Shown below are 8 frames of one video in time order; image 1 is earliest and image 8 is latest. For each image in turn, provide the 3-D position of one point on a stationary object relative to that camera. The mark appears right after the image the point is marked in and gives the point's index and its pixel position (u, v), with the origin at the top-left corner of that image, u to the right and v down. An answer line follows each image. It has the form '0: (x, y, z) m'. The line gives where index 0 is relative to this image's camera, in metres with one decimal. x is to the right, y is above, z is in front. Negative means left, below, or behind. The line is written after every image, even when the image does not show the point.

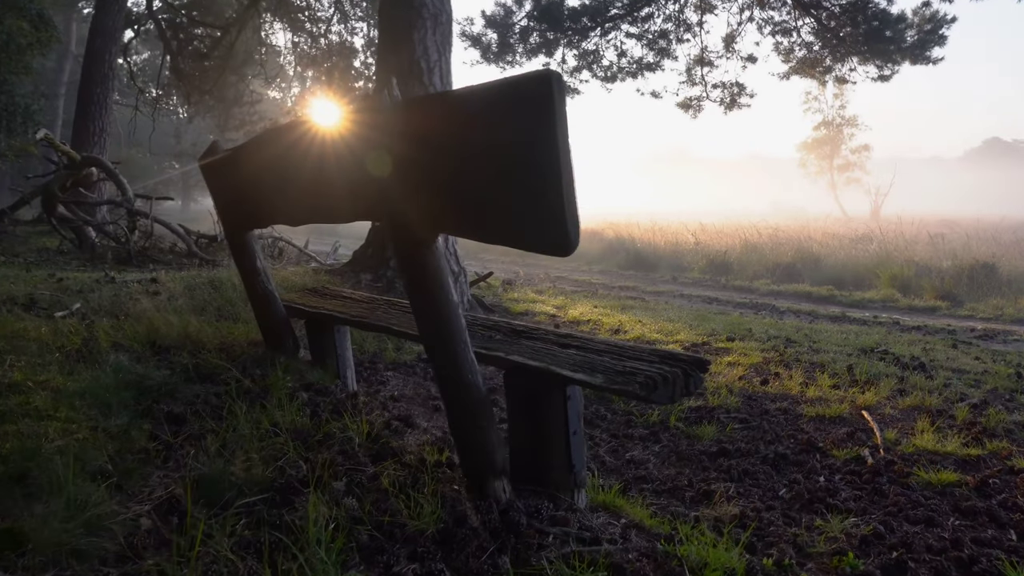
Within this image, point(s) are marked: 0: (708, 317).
0: (+2.5, -0.3, +8.3) m
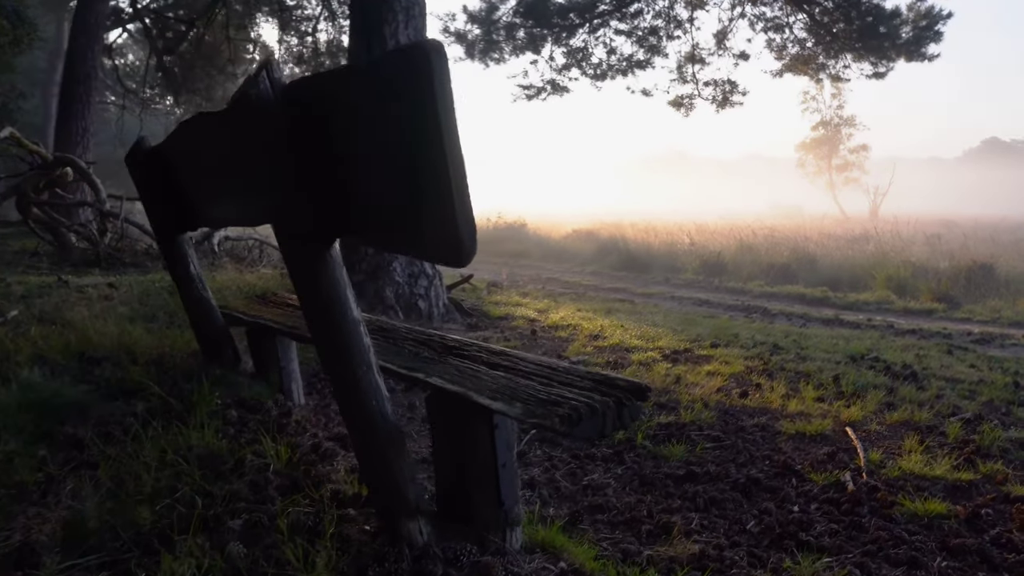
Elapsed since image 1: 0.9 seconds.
0: (+2.2, -0.4, +8.0) m
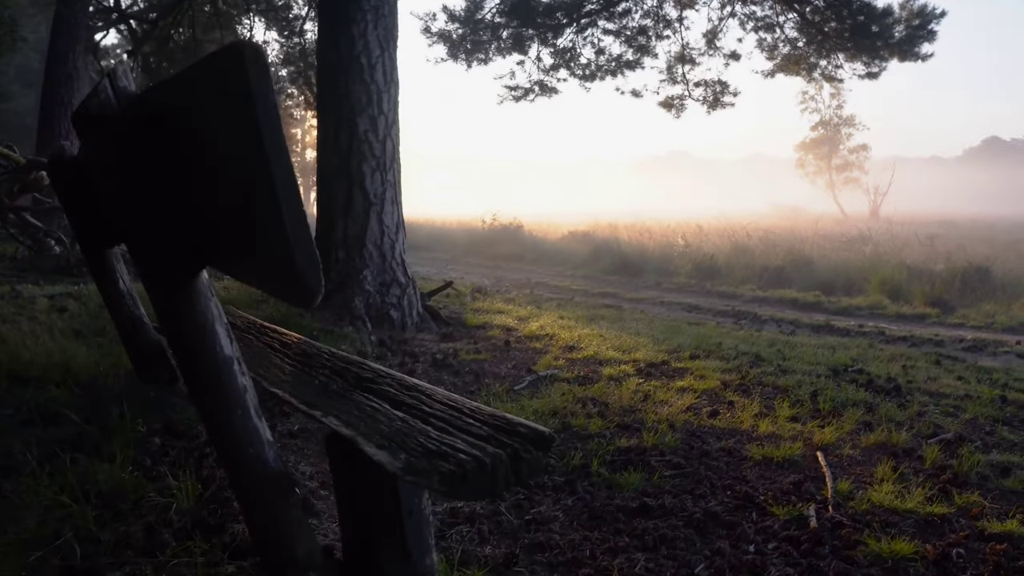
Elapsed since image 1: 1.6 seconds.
0: (+2.0, -0.5, +7.7) m
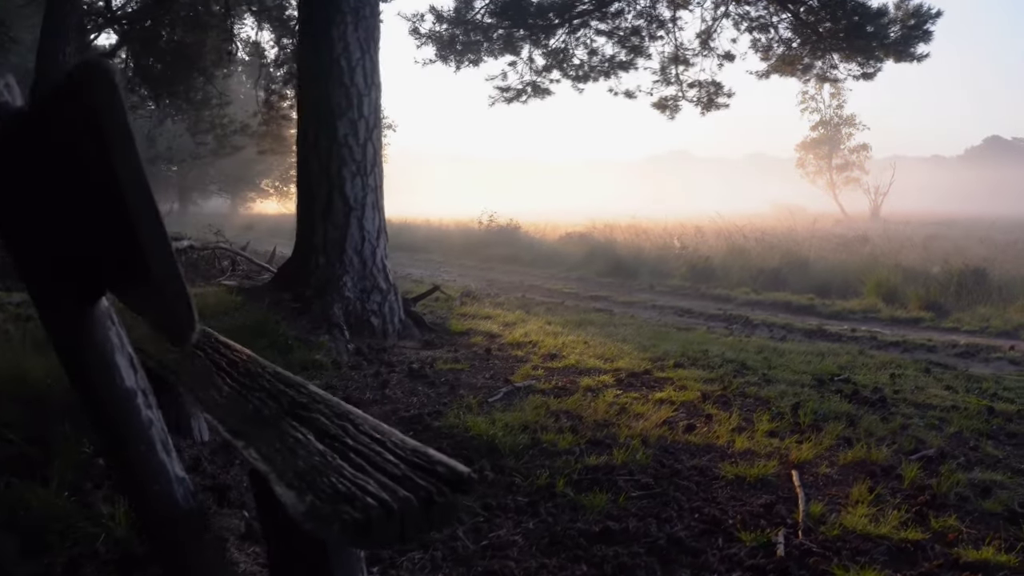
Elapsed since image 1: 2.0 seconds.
0: (+1.8, -0.5, +7.6) m
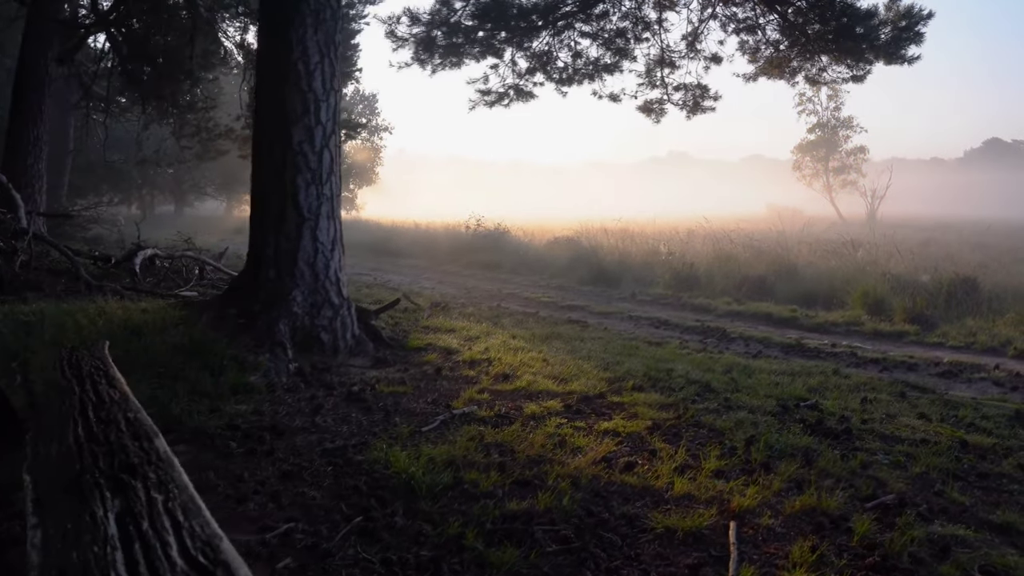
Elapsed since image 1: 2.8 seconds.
0: (+1.4, -0.7, +7.3) m
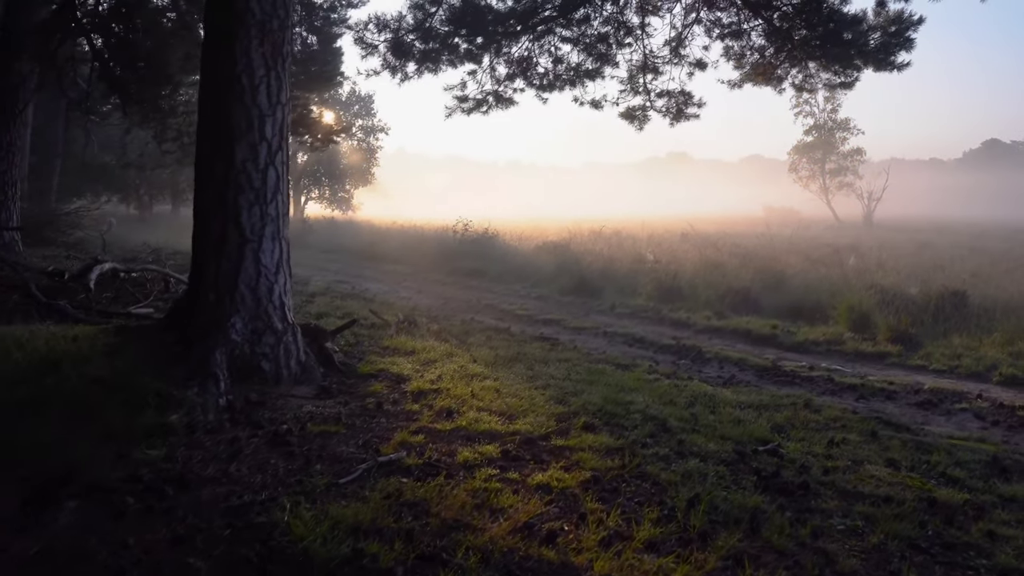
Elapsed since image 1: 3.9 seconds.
0: (+0.9, -0.9, +6.9) m
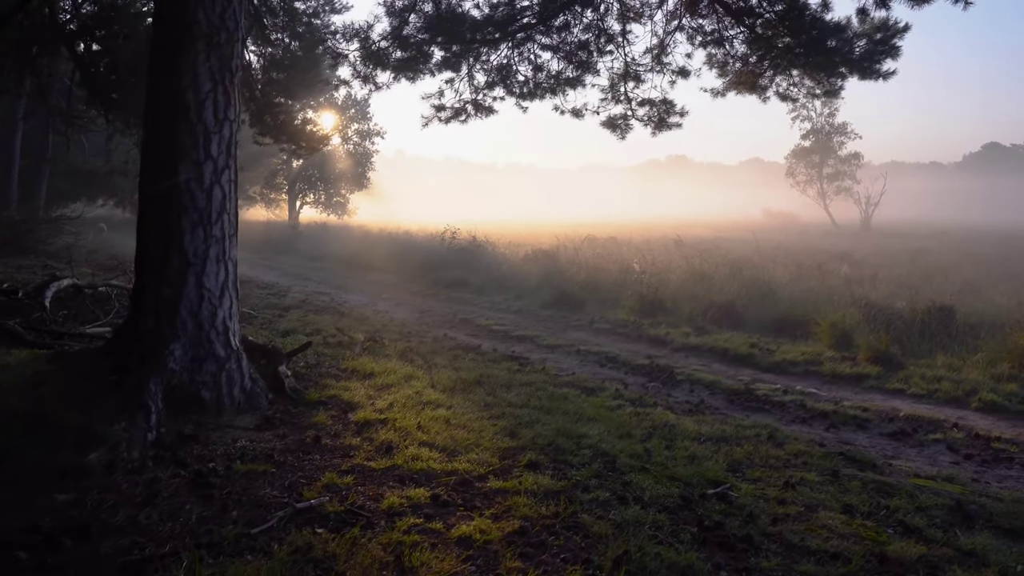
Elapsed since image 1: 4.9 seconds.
0: (+0.5, -1.1, +6.7) m
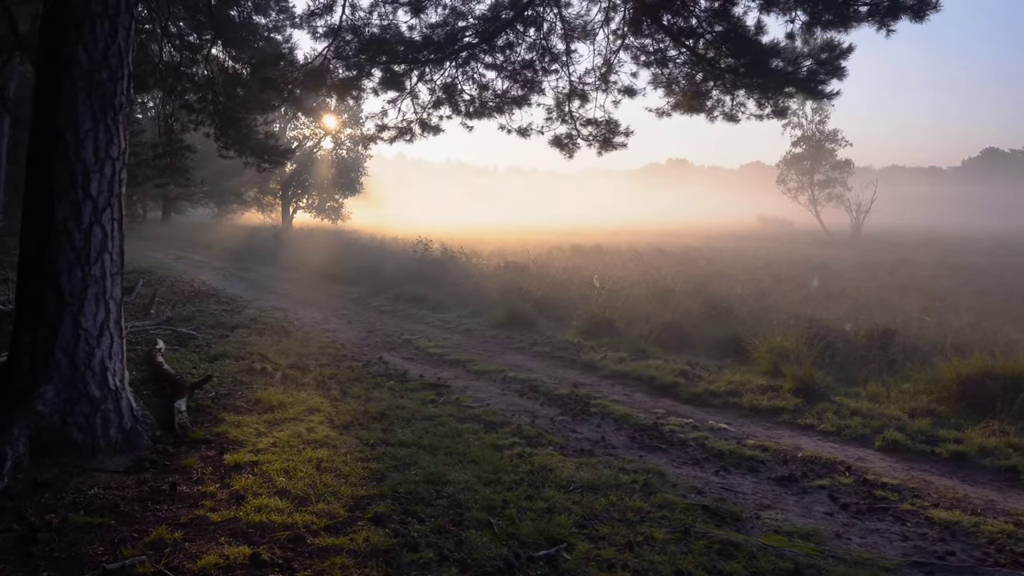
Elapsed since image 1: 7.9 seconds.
0: (-0.5, -1.5, +6.6) m
